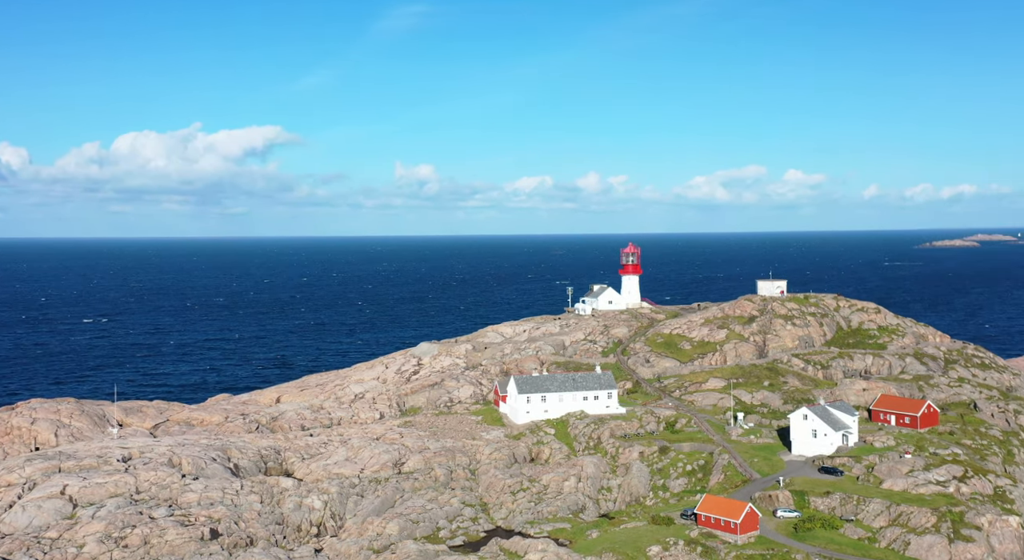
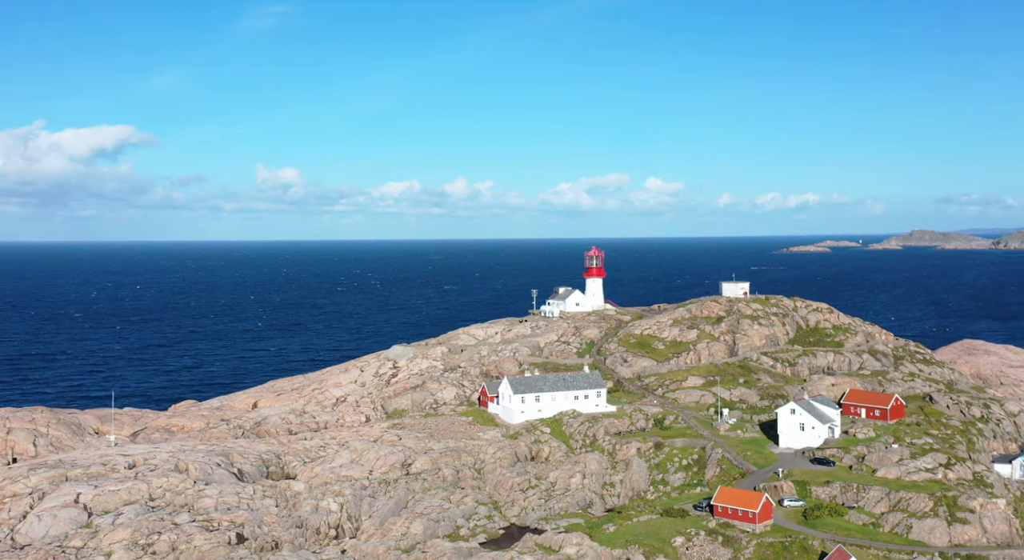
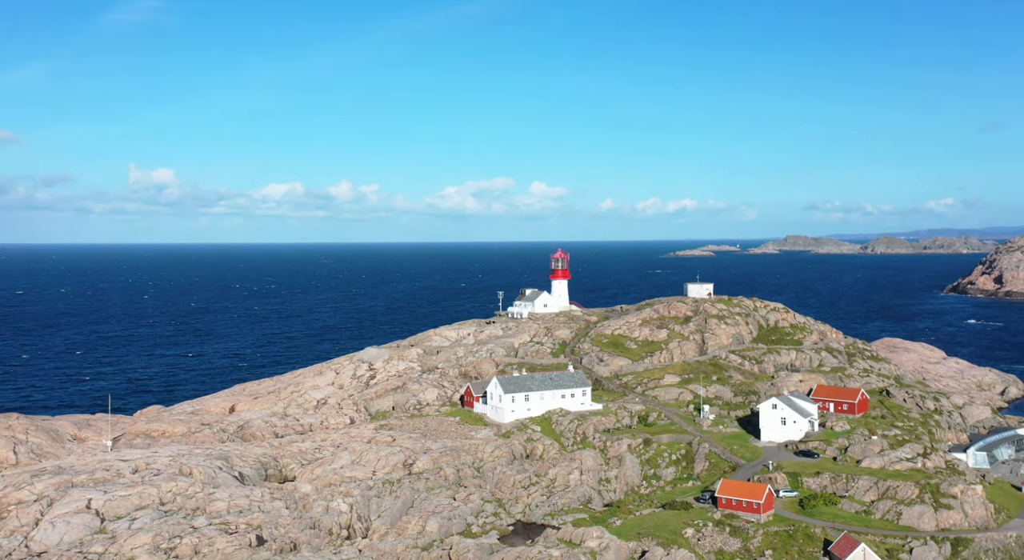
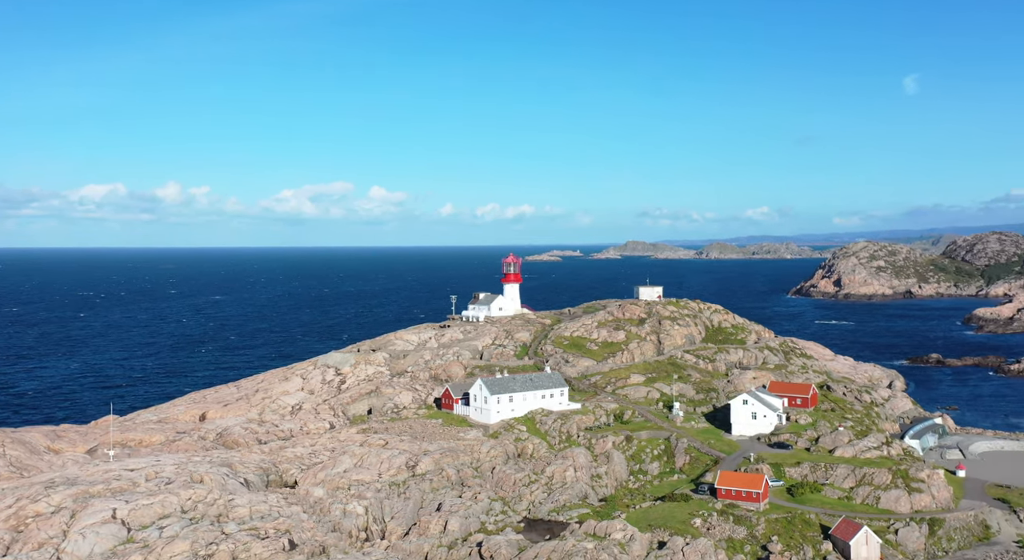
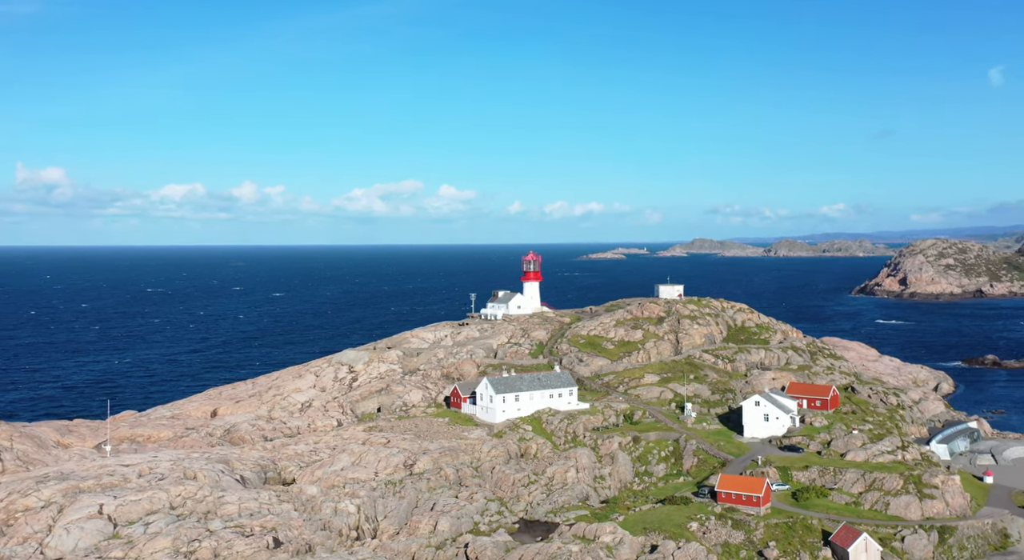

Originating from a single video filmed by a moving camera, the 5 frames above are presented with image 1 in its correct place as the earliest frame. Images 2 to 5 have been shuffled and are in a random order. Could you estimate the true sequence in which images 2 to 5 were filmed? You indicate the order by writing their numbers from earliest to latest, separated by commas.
2, 3, 5, 4
